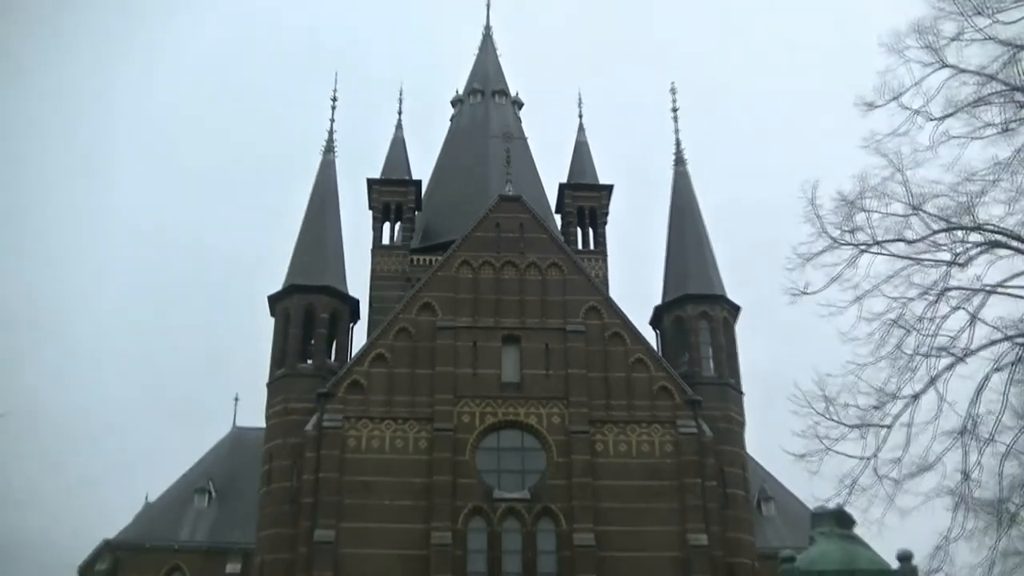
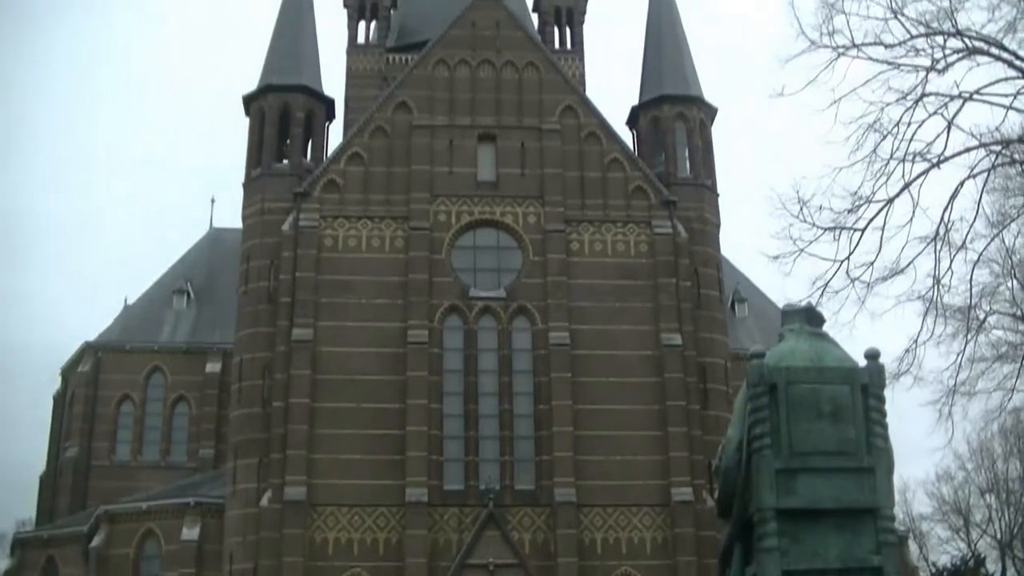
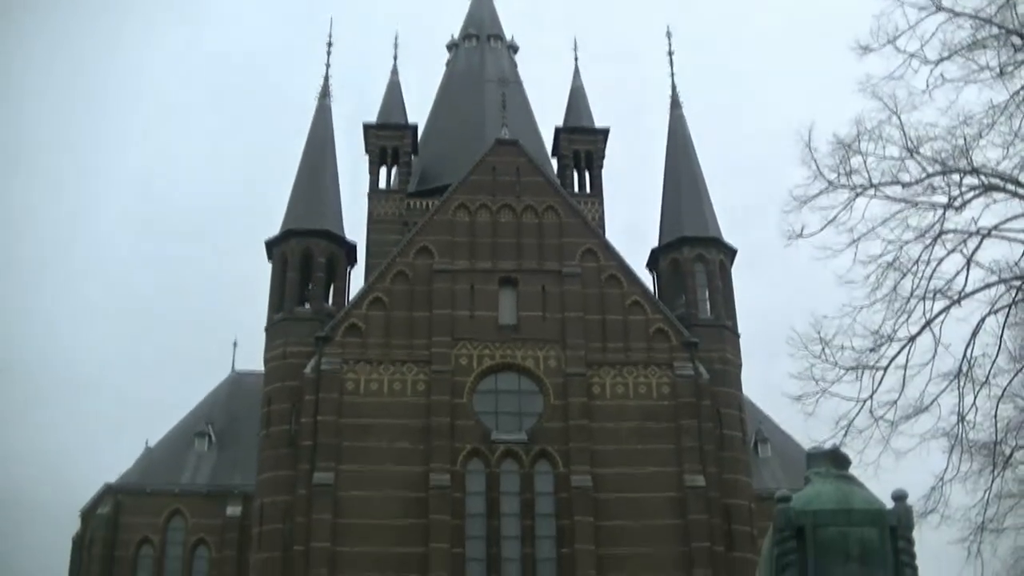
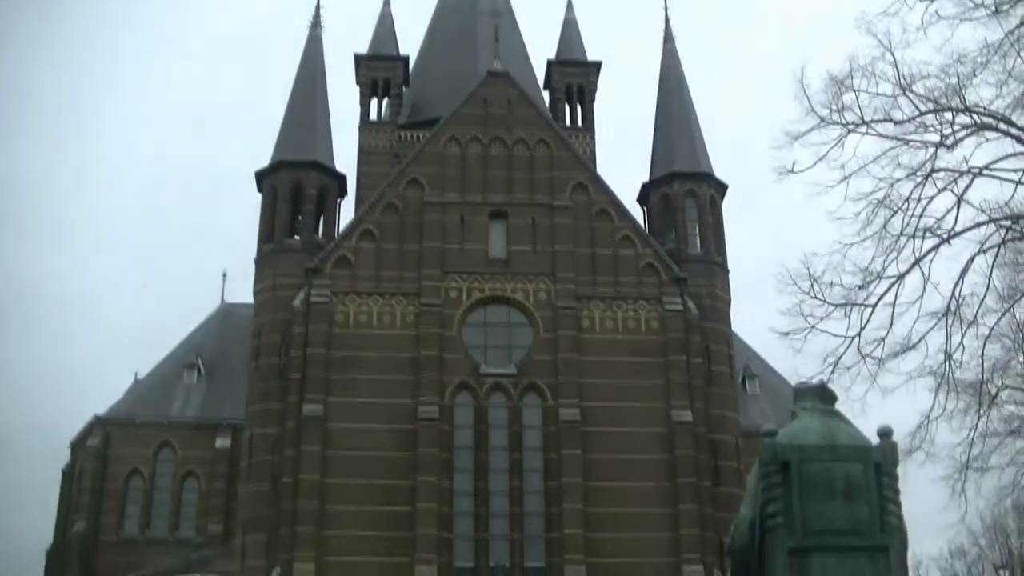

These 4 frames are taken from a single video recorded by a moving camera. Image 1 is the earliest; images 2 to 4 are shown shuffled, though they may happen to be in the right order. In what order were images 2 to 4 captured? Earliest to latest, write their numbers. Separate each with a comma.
3, 4, 2
